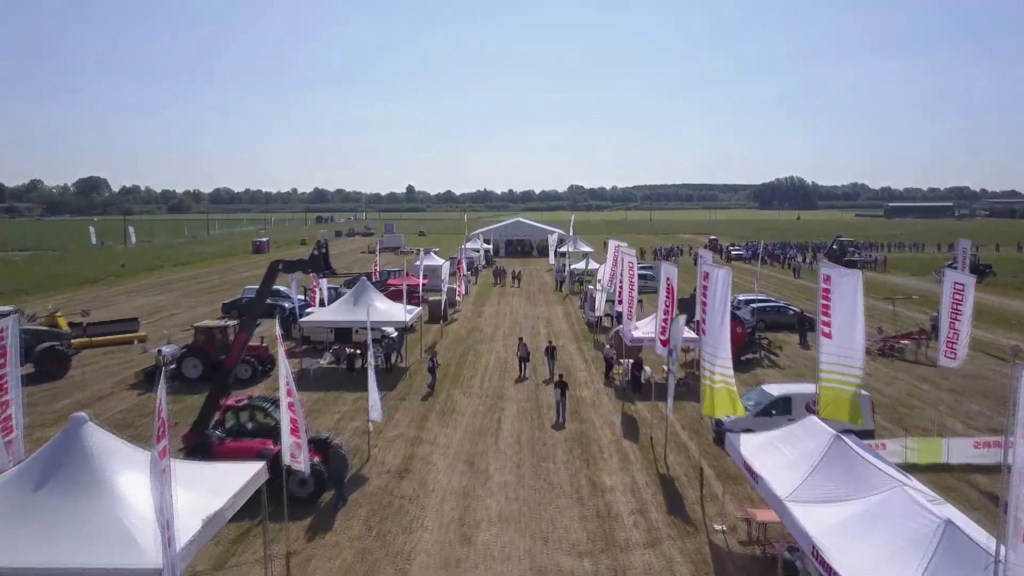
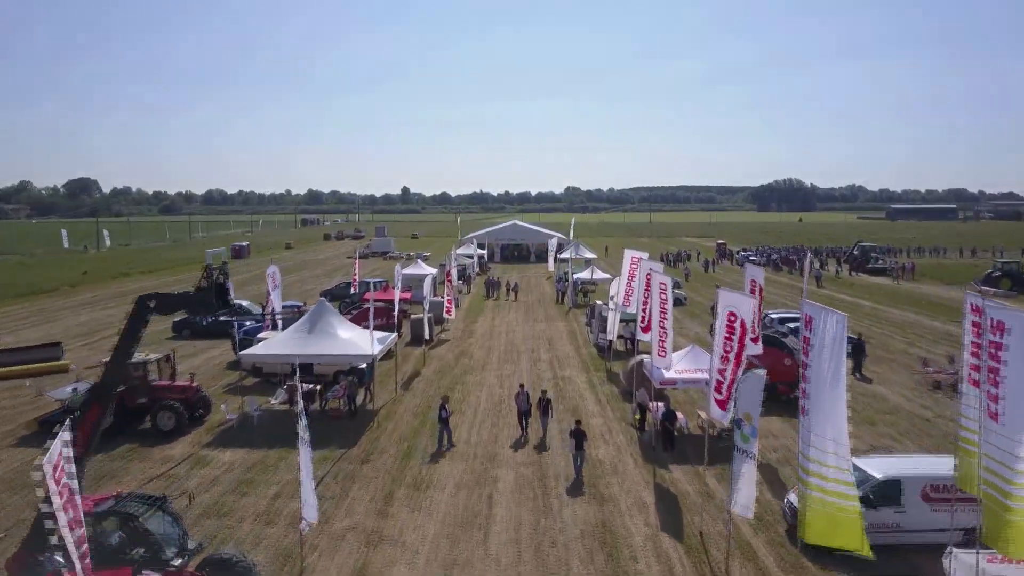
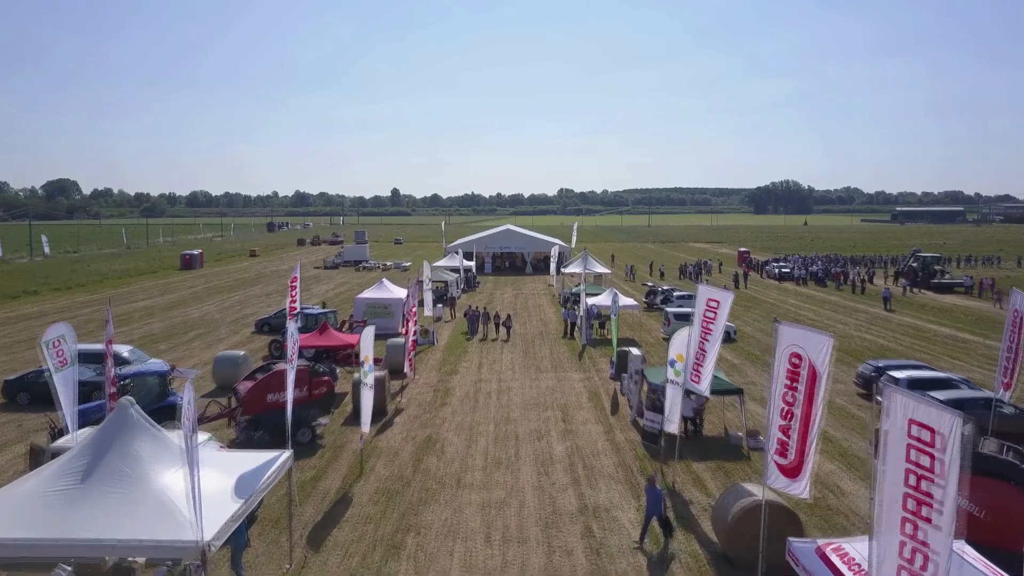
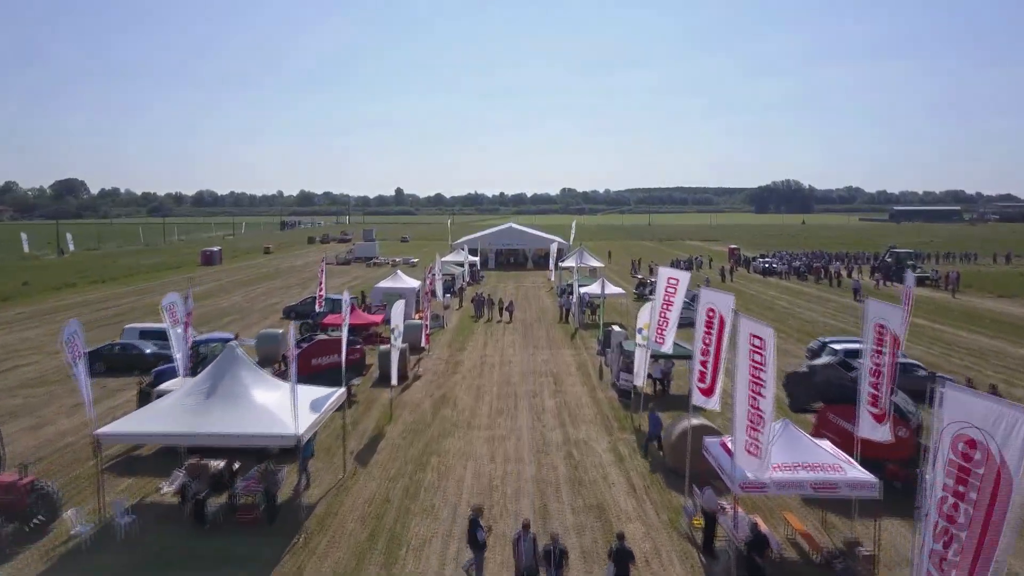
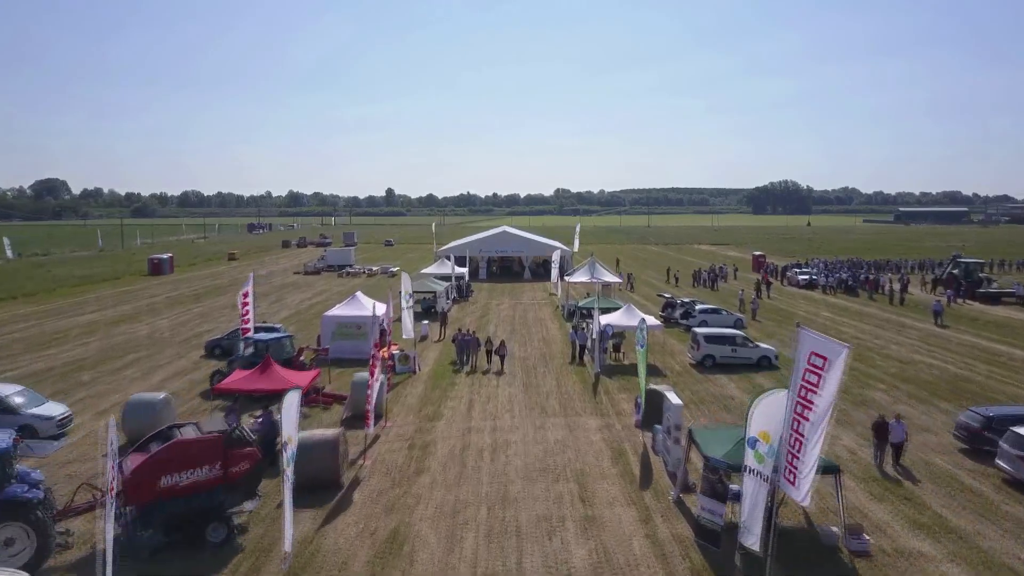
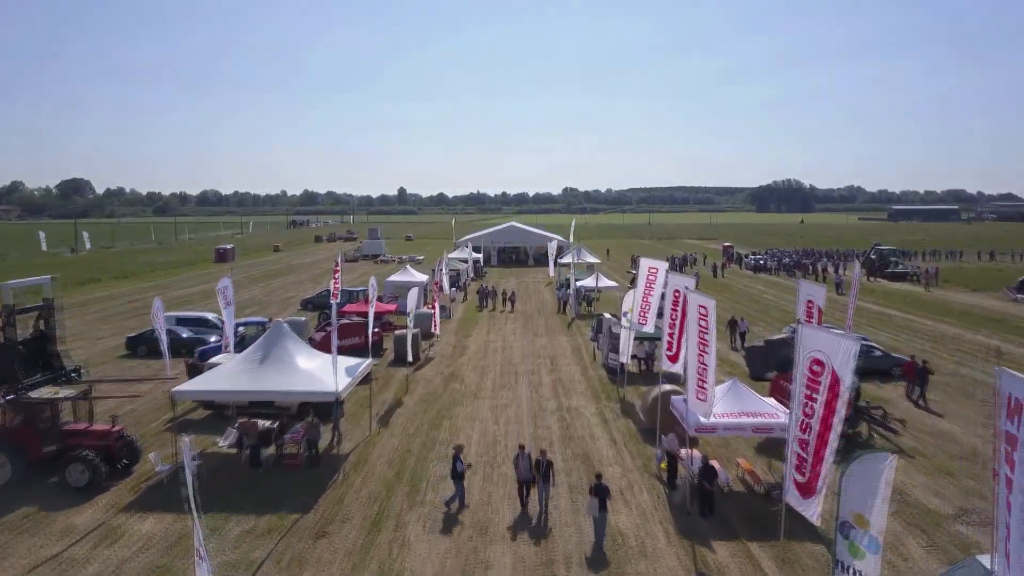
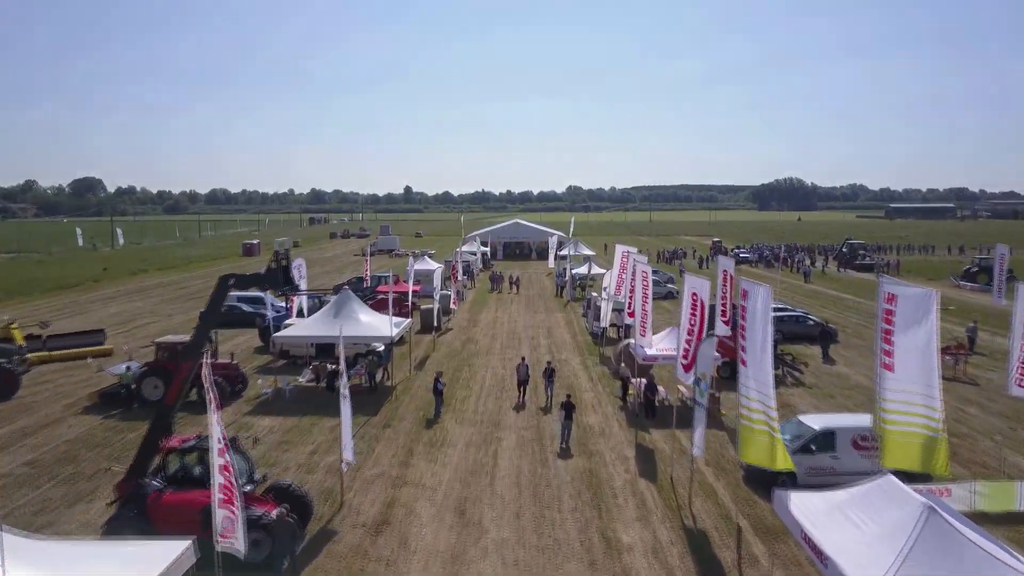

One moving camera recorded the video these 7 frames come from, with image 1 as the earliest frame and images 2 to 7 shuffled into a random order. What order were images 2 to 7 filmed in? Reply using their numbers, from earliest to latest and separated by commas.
7, 2, 6, 4, 3, 5
